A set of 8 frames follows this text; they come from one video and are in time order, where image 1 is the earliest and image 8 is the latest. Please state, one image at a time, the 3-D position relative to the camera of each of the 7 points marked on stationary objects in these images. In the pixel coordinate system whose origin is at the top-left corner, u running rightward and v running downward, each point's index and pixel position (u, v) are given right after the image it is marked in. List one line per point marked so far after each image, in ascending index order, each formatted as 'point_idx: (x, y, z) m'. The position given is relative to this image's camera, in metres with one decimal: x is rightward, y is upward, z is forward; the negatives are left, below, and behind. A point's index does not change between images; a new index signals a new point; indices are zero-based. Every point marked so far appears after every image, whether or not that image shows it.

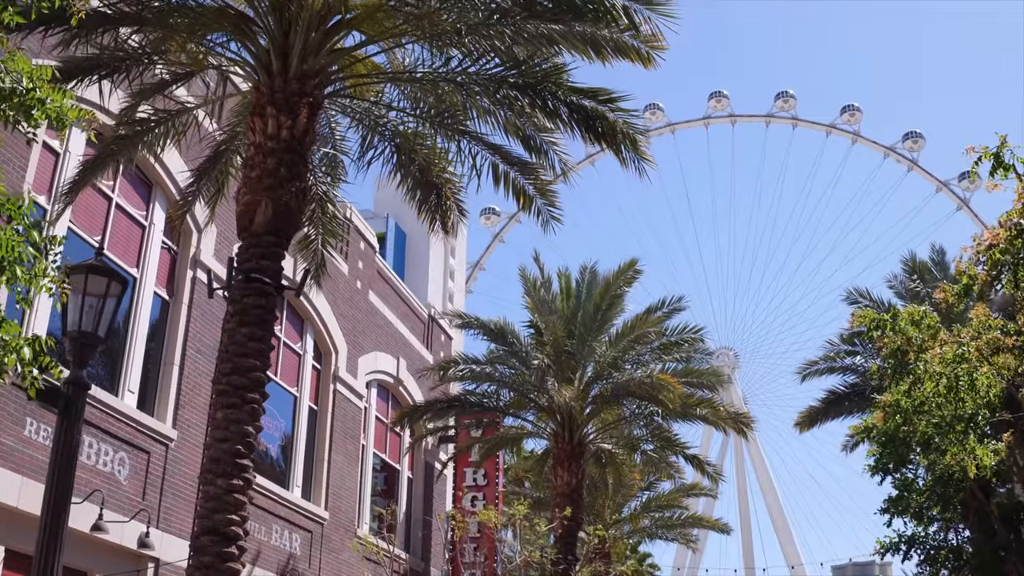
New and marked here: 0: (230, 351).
0: (-2.6, -0.6, +9.6) m
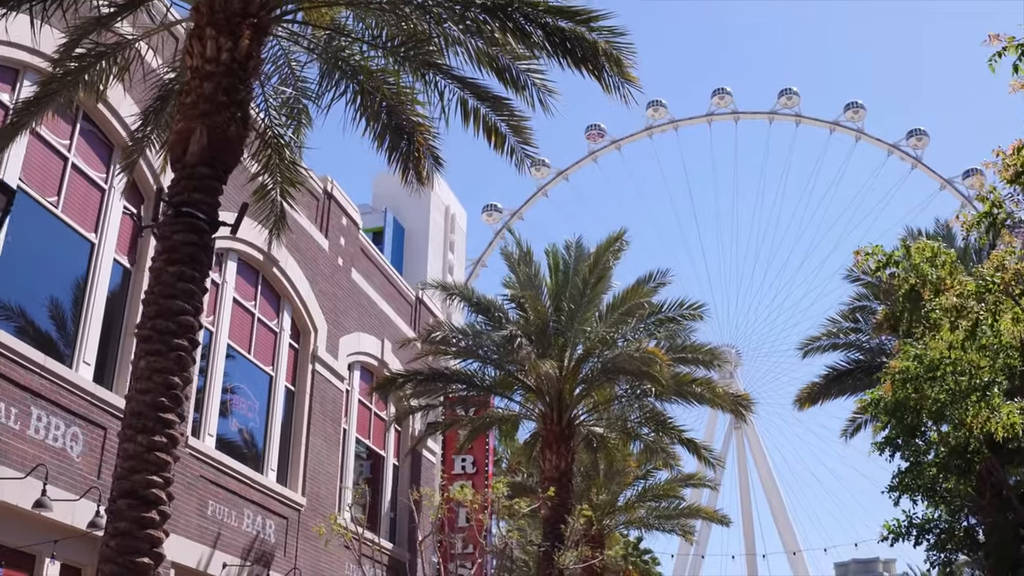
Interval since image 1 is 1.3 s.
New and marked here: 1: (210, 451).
0: (-2.9, 0.0, +8.5) m
1: (-5.2, -2.8, +18.0) m
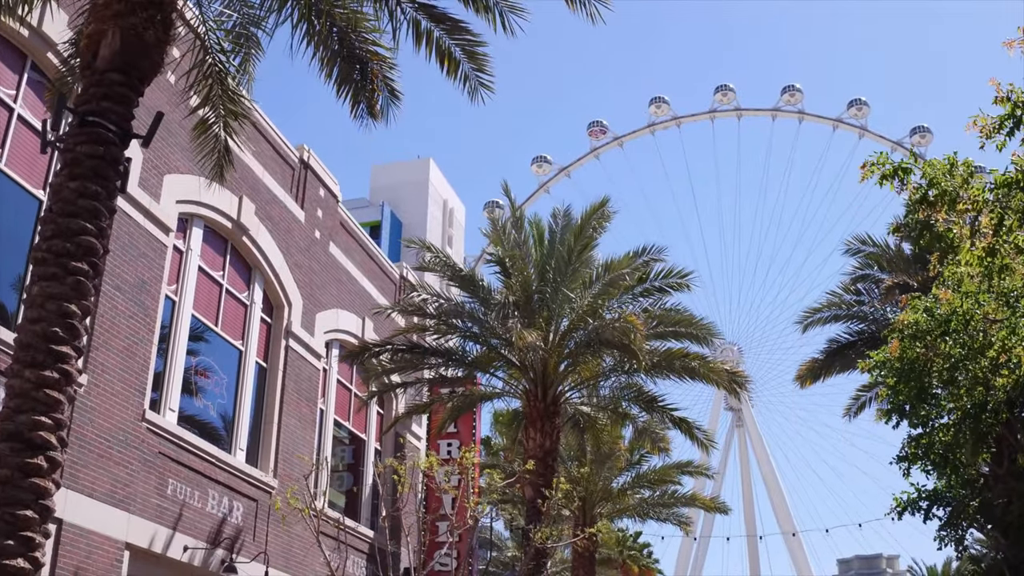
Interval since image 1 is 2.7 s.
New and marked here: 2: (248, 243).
0: (-3.3, +0.6, +7.4) m
1: (-5.5, -2.3, +16.9) m
2: (-5.1, +0.9, +20.0) m
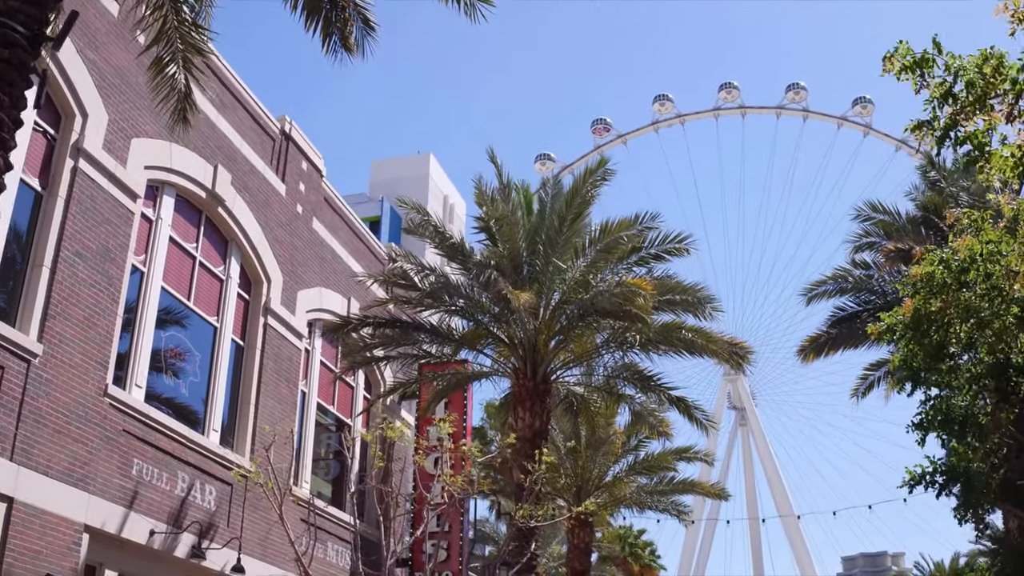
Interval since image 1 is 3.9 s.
0: (-3.5, +1.1, +6.5) m
1: (-5.8, -1.8, +16.0) m
2: (-5.3, +1.3, +19.0) m
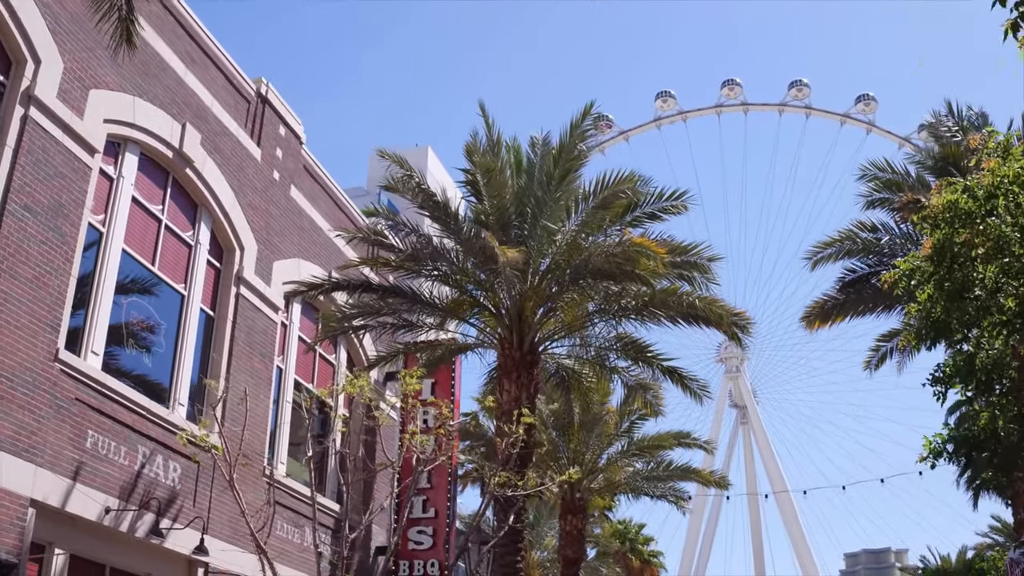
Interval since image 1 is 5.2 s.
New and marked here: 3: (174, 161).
0: (-3.8, +1.6, +5.4) m
1: (-6.0, -1.2, +14.9) m
2: (-5.5, +1.9, +17.9) m
3: (-5.7, +2.1, +17.5) m
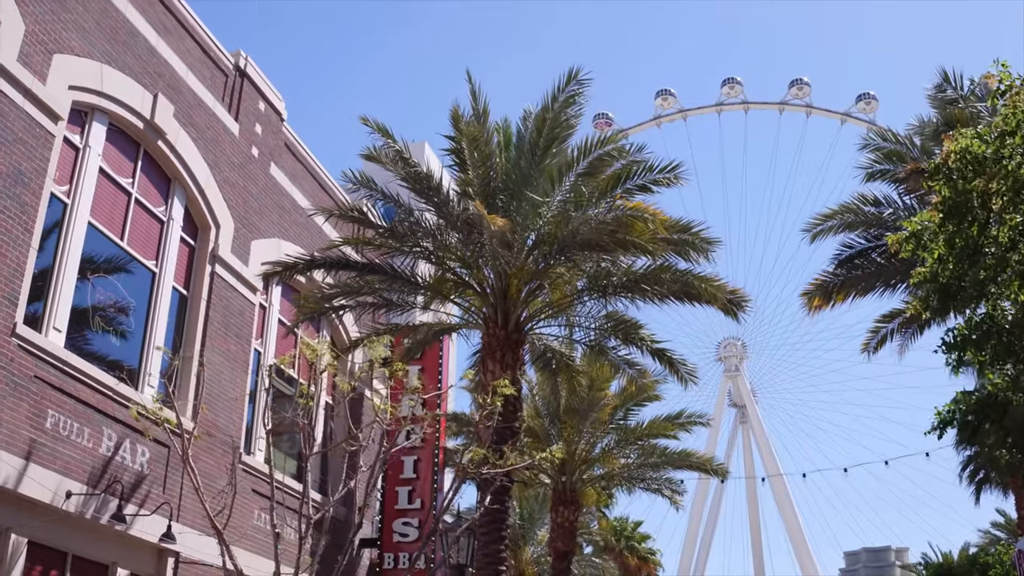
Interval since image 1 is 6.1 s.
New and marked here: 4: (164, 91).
0: (-4.0, +2.0, +4.6) m
1: (-6.2, -0.8, +14.1) m
2: (-5.7, +2.3, +17.2) m
3: (-5.9, +2.5, +16.8) m
4: (-5.8, +3.3, +17.4) m
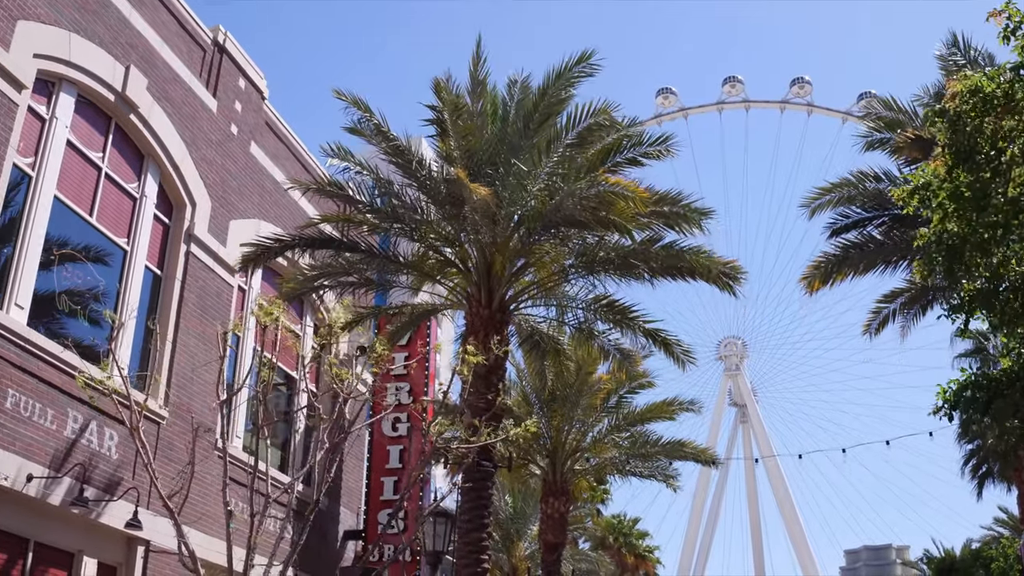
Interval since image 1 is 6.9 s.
0: (-4.3, +2.4, +4.0) m
1: (-6.5, -0.5, +13.5) m
2: (-6.0, +2.6, +16.6) m
3: (-6.1, +2.8, +16.2) m
4: (-6.0, +3.6, +16.8) m
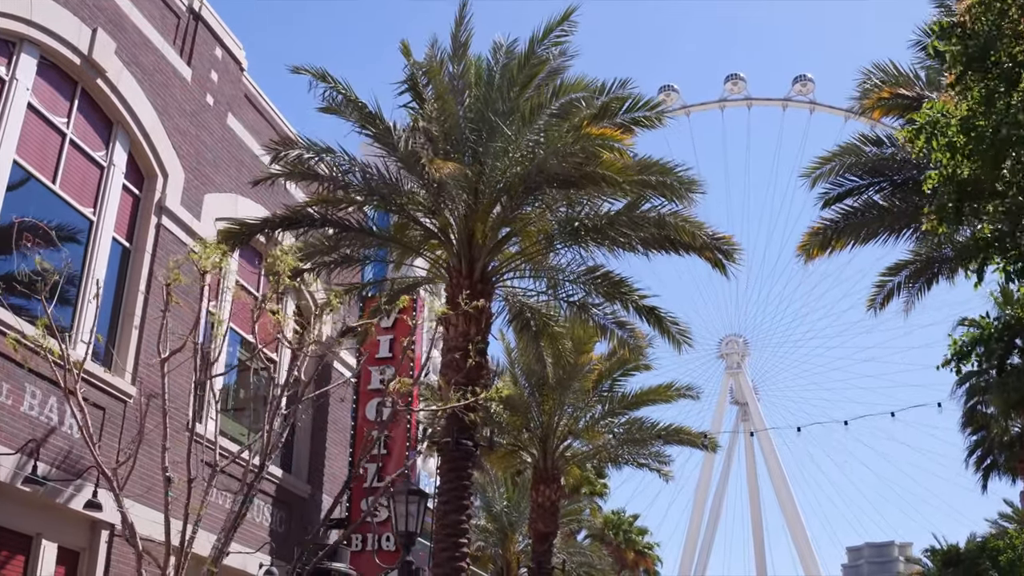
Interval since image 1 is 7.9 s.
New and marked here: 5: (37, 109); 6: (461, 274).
0: (-4.5, +2.8, +3.3) m
1: (-6.7, -0.1, +12.8) m
2: (-6.2, +3.0, +15.9) m
3: (-6.4, +3.2, +15.5) m
4: (-6.2, +4.0, +16.0) m
5: (-6.7, +2.5, +14.7) m
6: (-0.7, +0.2, +14.8) m
